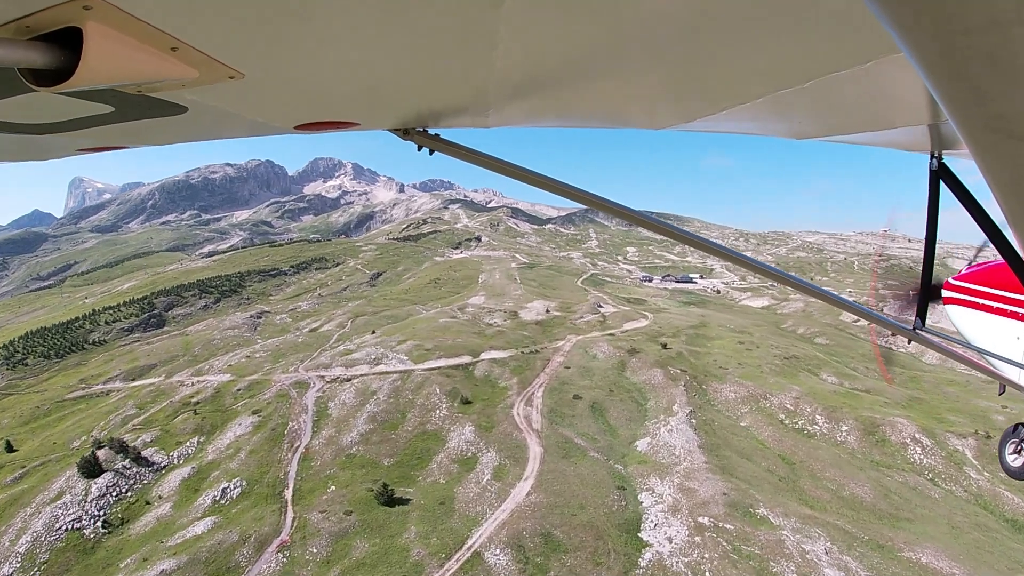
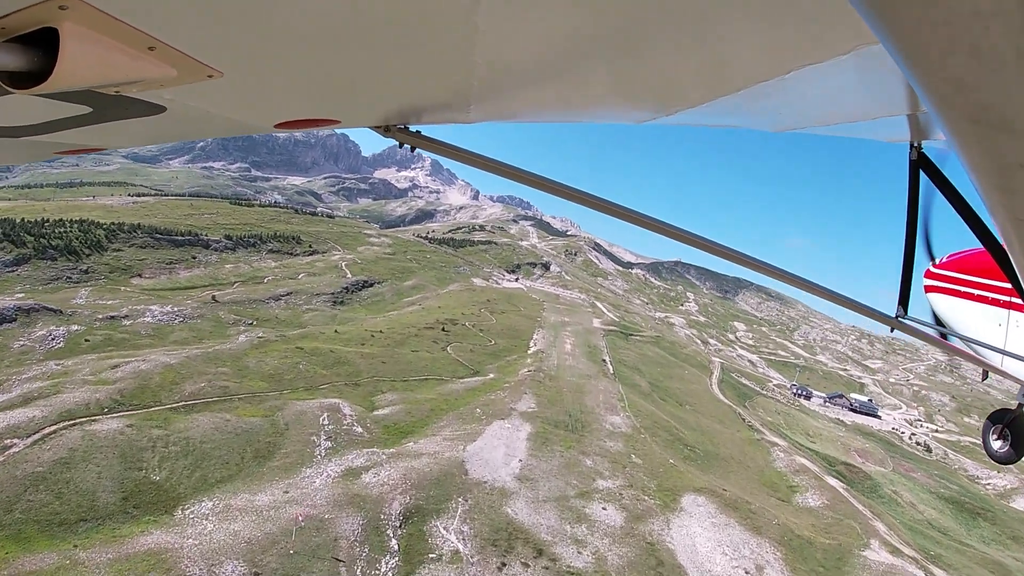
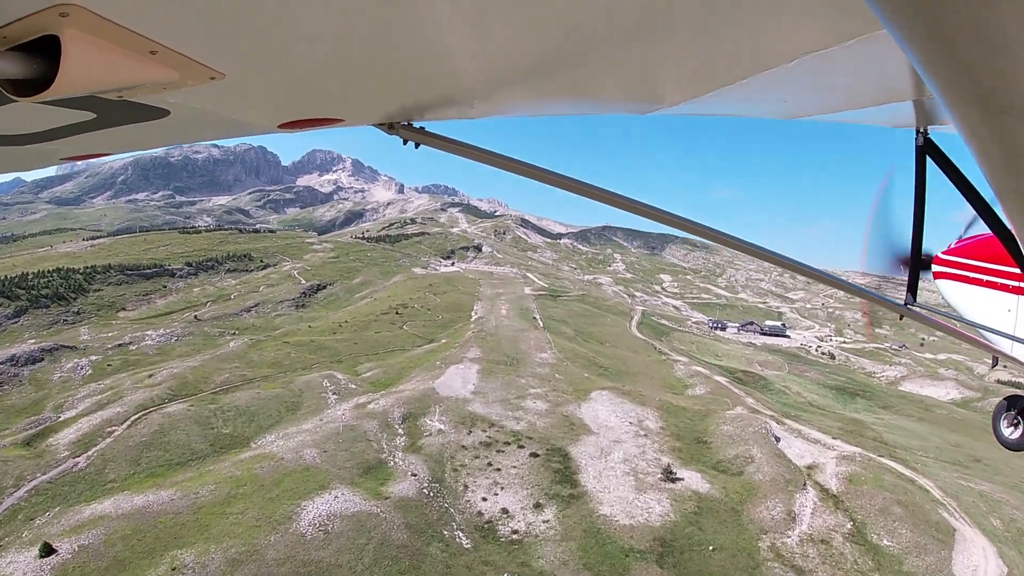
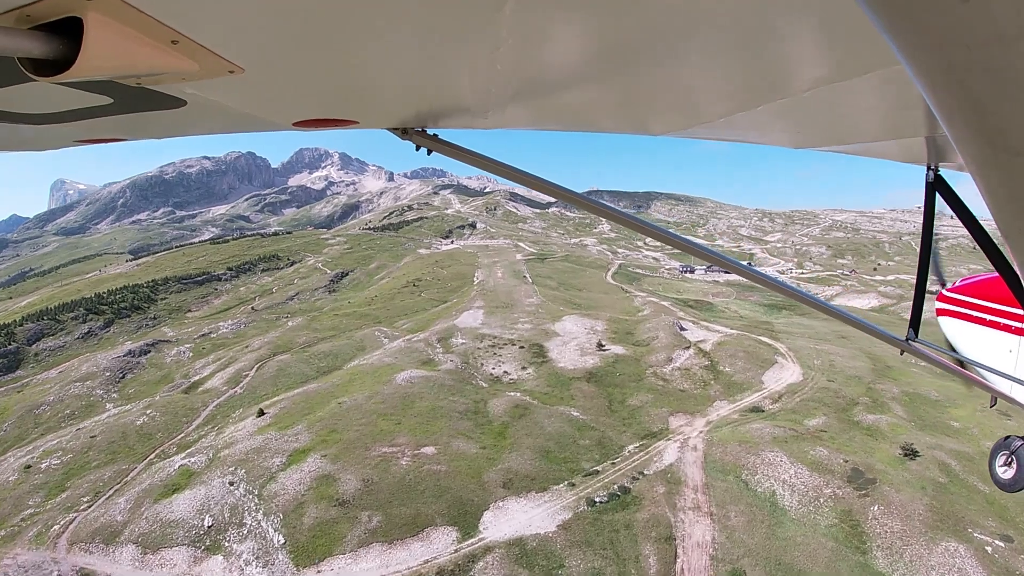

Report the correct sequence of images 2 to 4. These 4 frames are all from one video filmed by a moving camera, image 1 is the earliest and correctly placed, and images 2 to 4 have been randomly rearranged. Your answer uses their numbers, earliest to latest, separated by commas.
4, 3, 2
